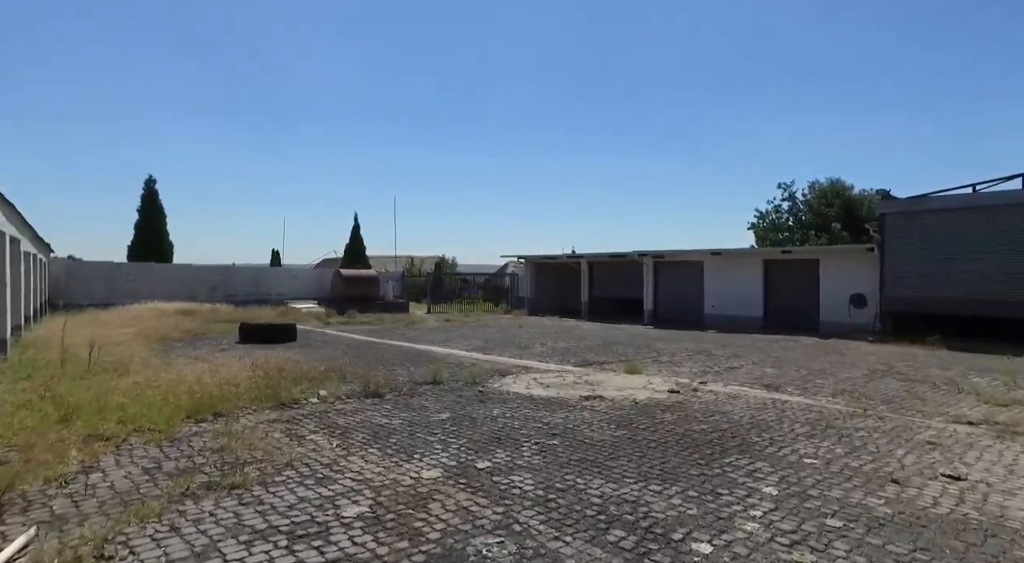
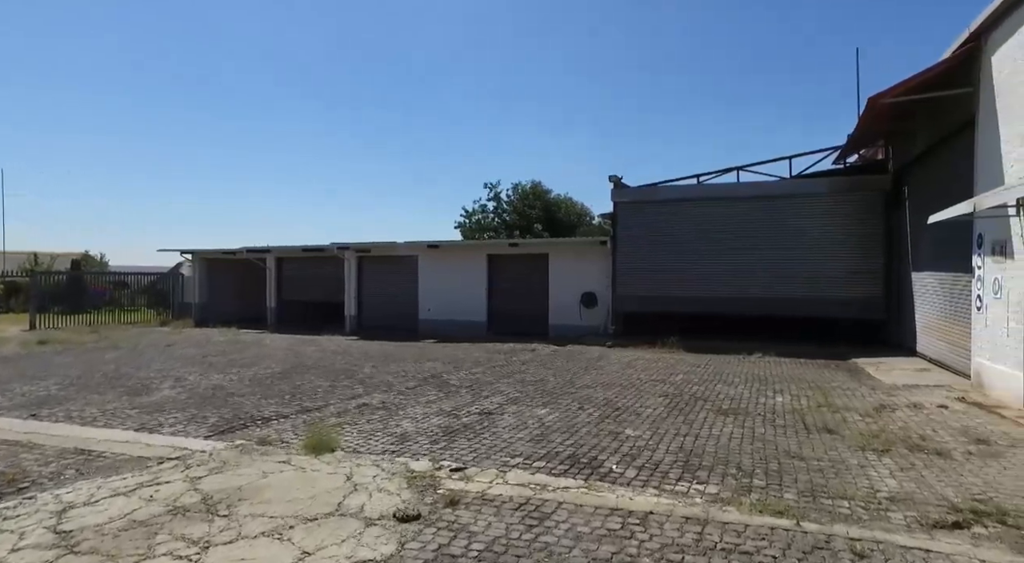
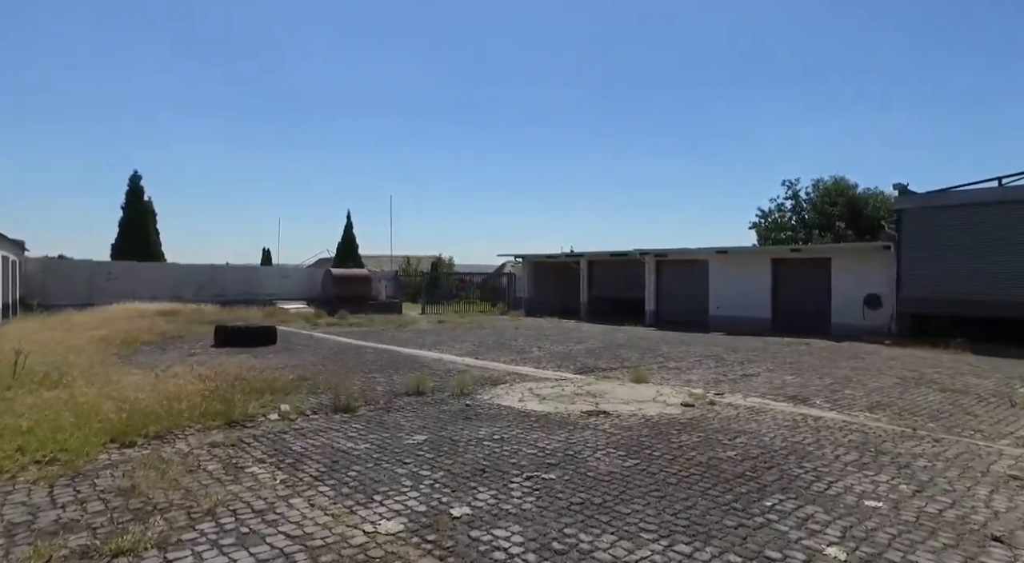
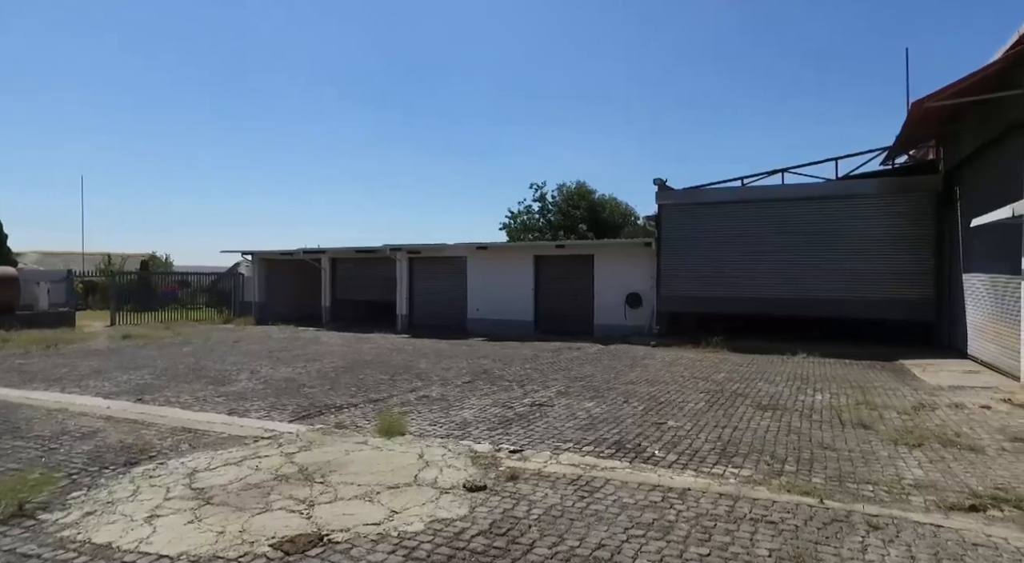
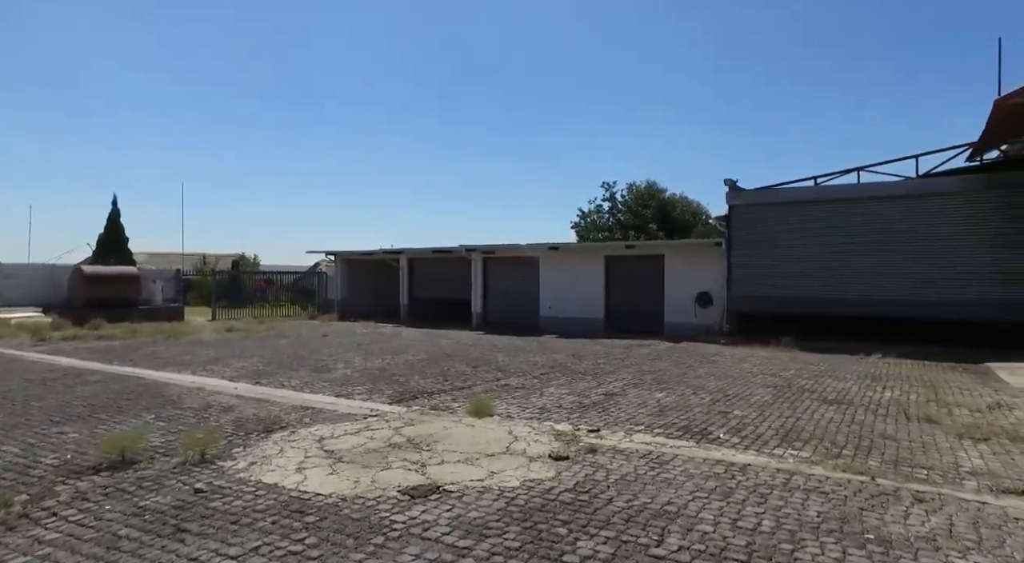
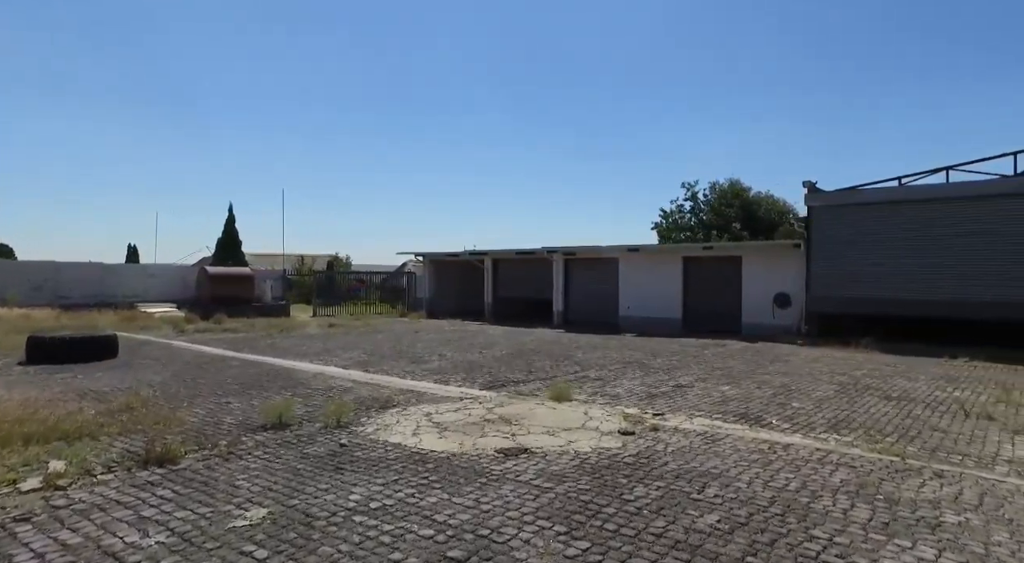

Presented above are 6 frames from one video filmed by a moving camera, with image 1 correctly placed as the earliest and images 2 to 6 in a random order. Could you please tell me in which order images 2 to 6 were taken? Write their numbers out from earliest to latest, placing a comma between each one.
3, 6, 5, 4, 2
